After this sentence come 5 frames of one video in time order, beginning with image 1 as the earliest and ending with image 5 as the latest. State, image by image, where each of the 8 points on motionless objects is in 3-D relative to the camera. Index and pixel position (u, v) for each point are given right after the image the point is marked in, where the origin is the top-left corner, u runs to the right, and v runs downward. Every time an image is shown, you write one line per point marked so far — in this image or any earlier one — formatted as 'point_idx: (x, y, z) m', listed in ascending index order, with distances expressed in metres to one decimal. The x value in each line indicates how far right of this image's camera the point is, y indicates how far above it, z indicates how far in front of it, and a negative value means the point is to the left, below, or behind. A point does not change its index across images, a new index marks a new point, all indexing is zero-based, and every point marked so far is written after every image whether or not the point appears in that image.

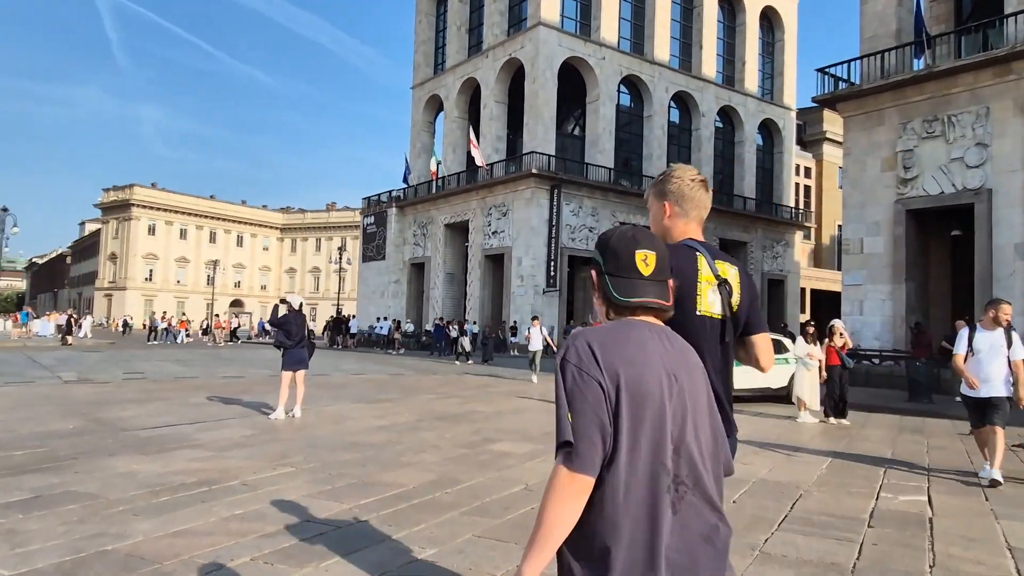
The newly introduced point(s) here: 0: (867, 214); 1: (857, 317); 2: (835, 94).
0: (+10.1, +2.0, +21.0) m
1: (+9.9, -0.9, +21.0) m
2: (+9.5, +5.4, +21.3) m
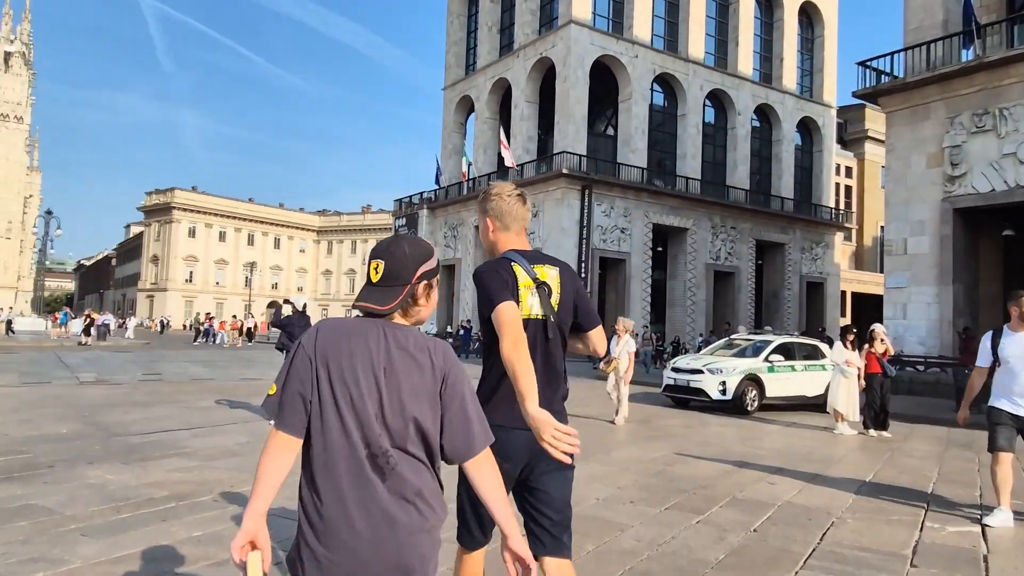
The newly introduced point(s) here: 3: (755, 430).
0: (+10.8, +1.9, +19.9) m
1: (+10.5, -0.9, +19.9) m
2: (+10.2, +5.3, +20.3) m
3: (+3.5, -2.0, +10.3) m
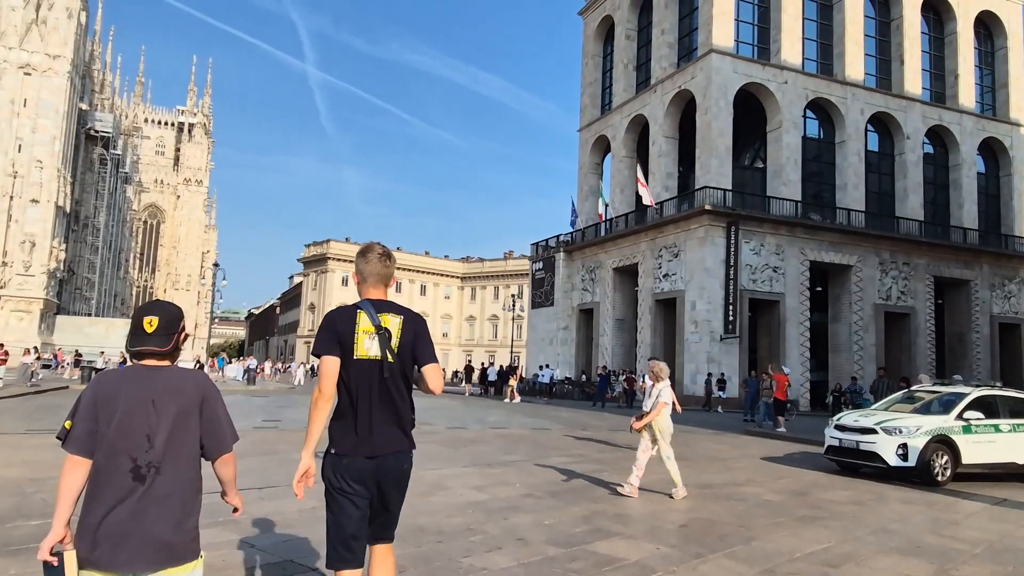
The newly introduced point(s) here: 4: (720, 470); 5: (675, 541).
0: (+13.9, +1.0, +16.1) m
1: (+13.7, -1.8, +16.0) m
2: (+13.4, +4.4, +16.9) m
3: (+4.9, -2.5, +8.0) m
4: (+3.0, -2.6, +10.5) m
5: (+1.3, -2.0, +5.7) m
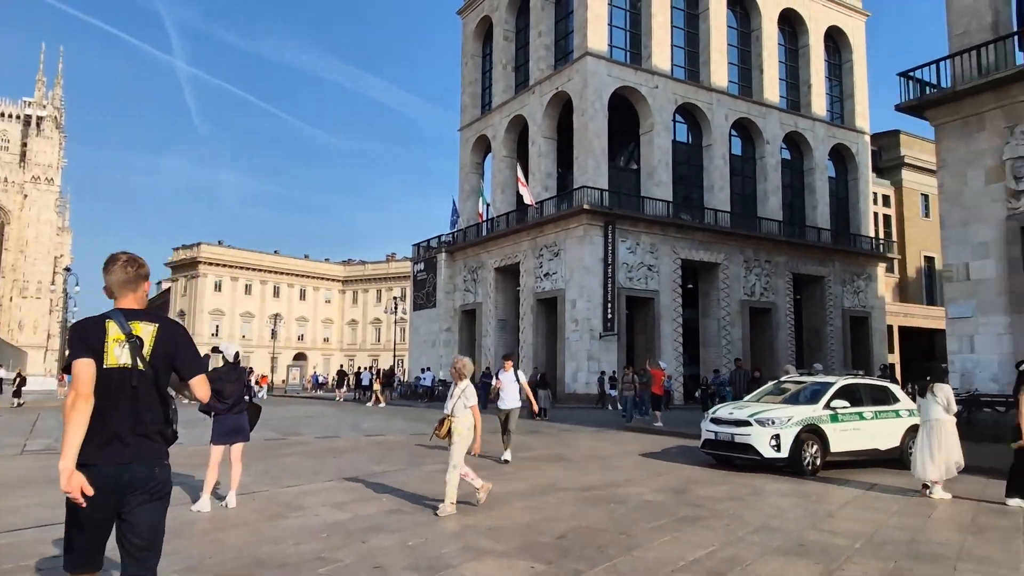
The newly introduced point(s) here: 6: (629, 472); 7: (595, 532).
0: (+11.1, +1.2, +17.5) m
1: (+10.9, -1.6, +17.3) m
2: (+10.3, +4.6, +18.1) m
3: (+3.5, -2.4, +8.0) m
4: (+1.2, -2.6, +10.2) m
5: (+0.3, -1.9, +5.1) m
6: (+1.6, -2.5, +9.9) m
7: (+0.7, -2.0, +5.9) m
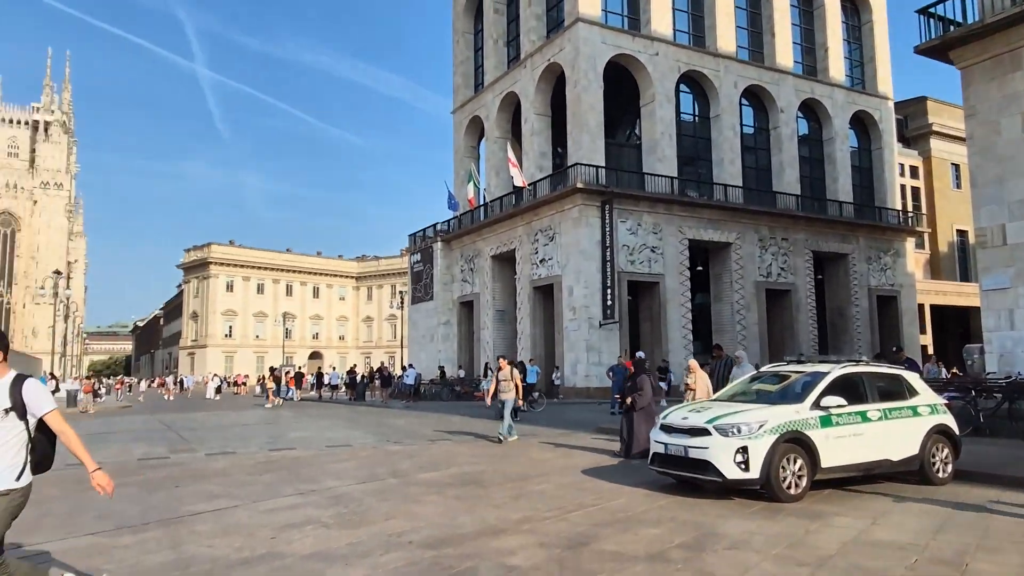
0: (+9.9, +2.0, +14.4) m
1: (+9.8, -0.9, +14.3) m
2: (+9.1, +5.3, +15.1) m
3: (+2.1, -2.0, +5.2) m
4: (-0.1, -2.2, +7.5) m
5: (-1.2, -1.6, +2.5) m
6: (+0.3, -2.2, +7.3) m
7: (-0.8, -1.7, +3.2) m
